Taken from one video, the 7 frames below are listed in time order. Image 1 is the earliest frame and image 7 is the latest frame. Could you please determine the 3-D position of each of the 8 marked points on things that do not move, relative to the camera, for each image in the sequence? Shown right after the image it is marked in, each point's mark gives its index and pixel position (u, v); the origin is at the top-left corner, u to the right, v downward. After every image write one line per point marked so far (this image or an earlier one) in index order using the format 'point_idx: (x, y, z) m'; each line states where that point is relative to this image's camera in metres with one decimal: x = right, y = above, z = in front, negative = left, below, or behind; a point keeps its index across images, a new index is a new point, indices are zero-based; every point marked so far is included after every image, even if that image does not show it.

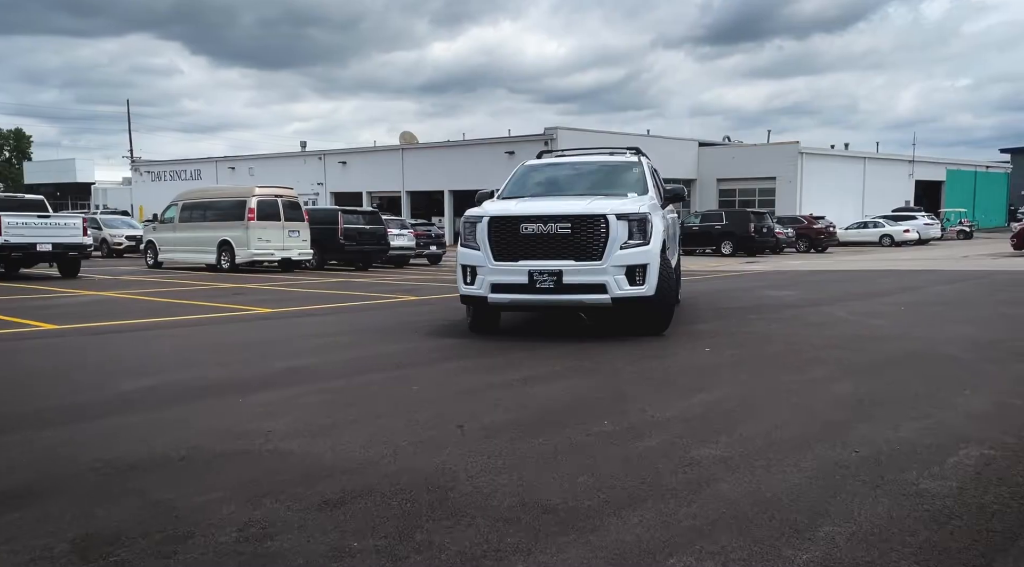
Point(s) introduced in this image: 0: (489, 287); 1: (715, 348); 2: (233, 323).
0: (-0.2, 0.0, +9.0) m
1: (+2.1, -0.7, +8.5) m
2: (-4.0, -0.5, +11.5) m
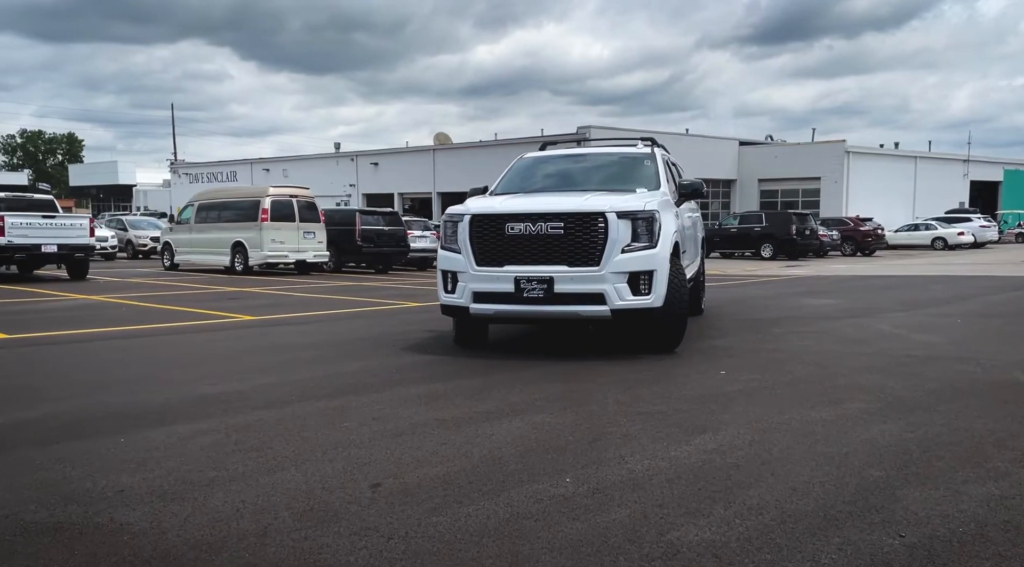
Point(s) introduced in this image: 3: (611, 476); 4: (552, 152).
0: (-0.4, -0.1, +7.8) m
1: (+1.9, -0.8, +7.1) m
2: (-4.1, -0.6, +10.5) m
3: (+0.5, -1.0, +4.2) m
4: (+0.7, +1.8, +10.5) m
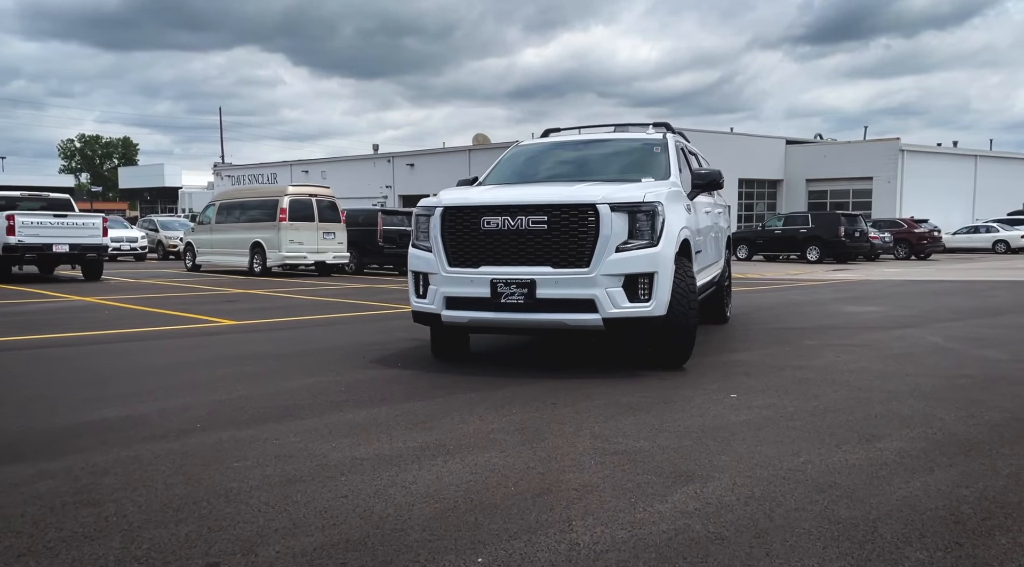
0: (-0.6, -0.2, +6.7) m
1: (+1.7, -0.8, +5.9) m
2: (-4.1, -0.6, +9.7) m
3: (+0.1, -1.0, +3.0) m
4: (+0.6, +1.7, +9.4) m
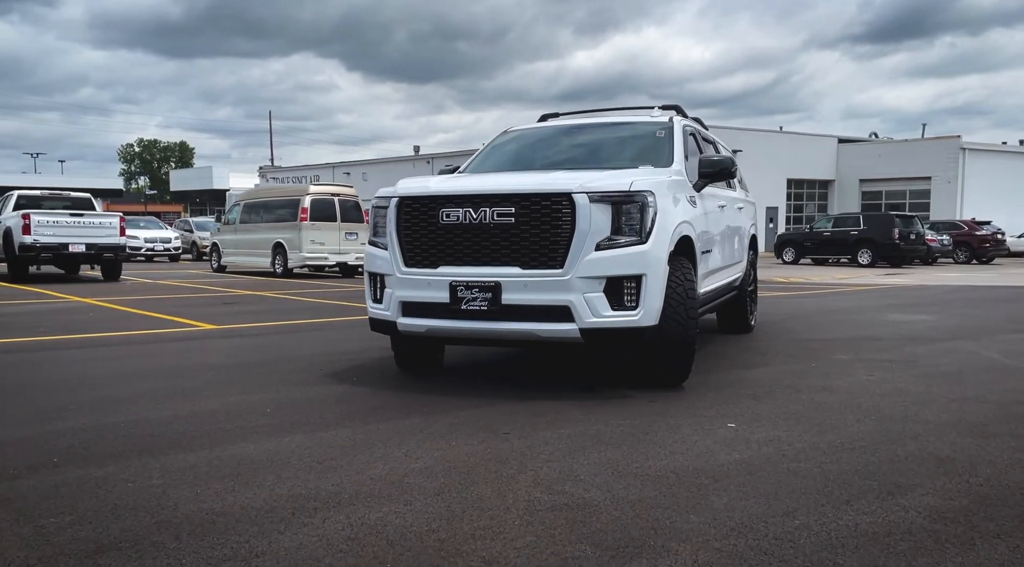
0: (-0.8, -0.2, +5.8) m
1: (+1.4, -0.9, +4.9) m
2: (-4.1, -0.6, +8.9) m
3: (-0.4, -1.0, +2.1) m
4: (+0.6, +1.7, +8.4) m
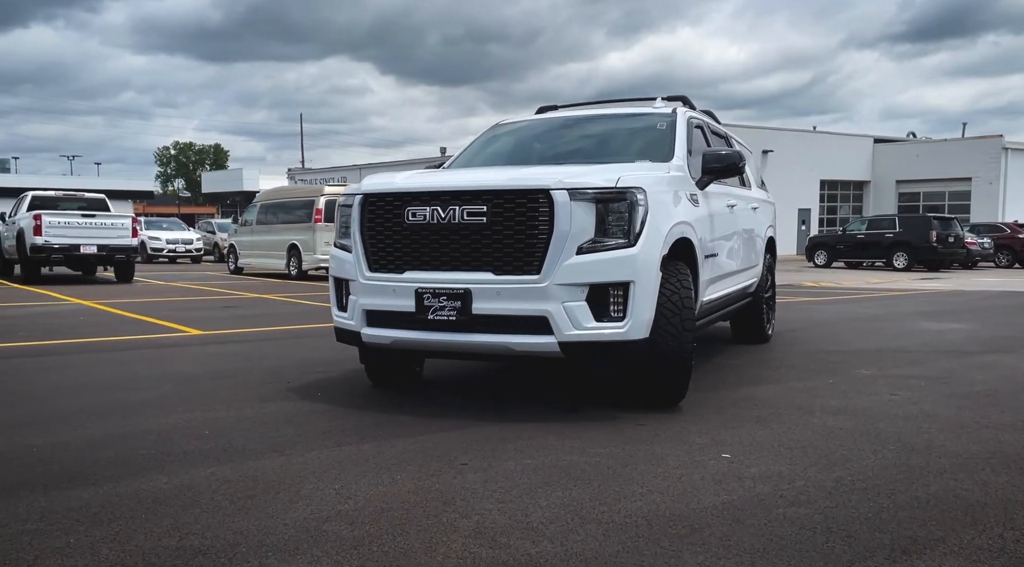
0: (-1.0, -0.2, +5.3) m
1: (+1.2, -0.9, +4.2) m
2: (-4.2, -0.7, +8.5) m
3: (-0.7, -1.1, +1.5) m
4: (+0.5, +1.7, +7.8) m
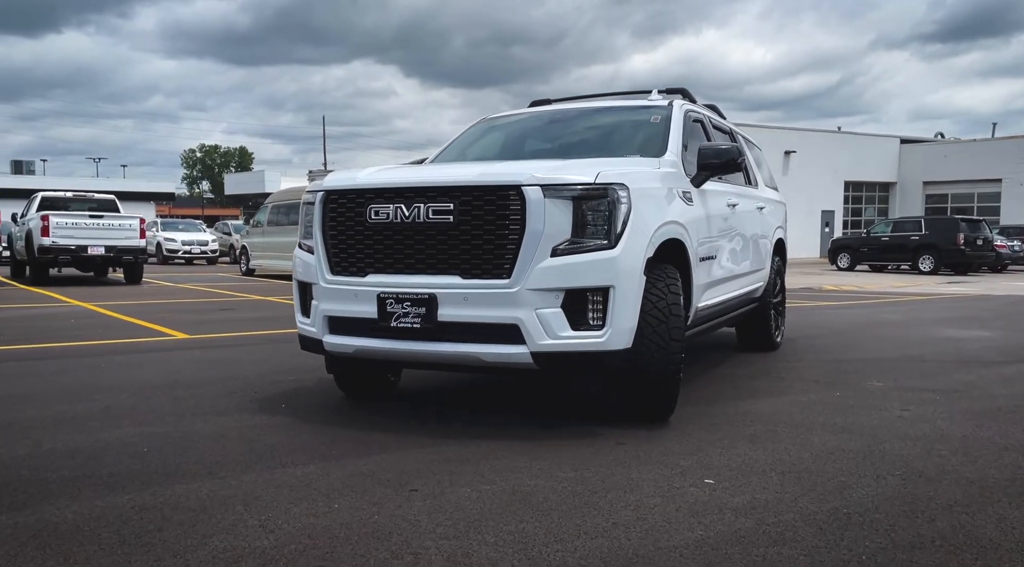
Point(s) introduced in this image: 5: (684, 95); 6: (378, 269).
0: (-1.1, -0.2, +4.9) m
1: (+1.0, -0.9, +3.8) m
2: (-4.2, -0.7, +8.2) m
3: (-0.9, -1.1, +1.1) m
4: (+0.4, +1.6, +7.4) m
5: (+1.5, +1.6, +6.8) m
6: (-0.8, +0.1, +4.7) m
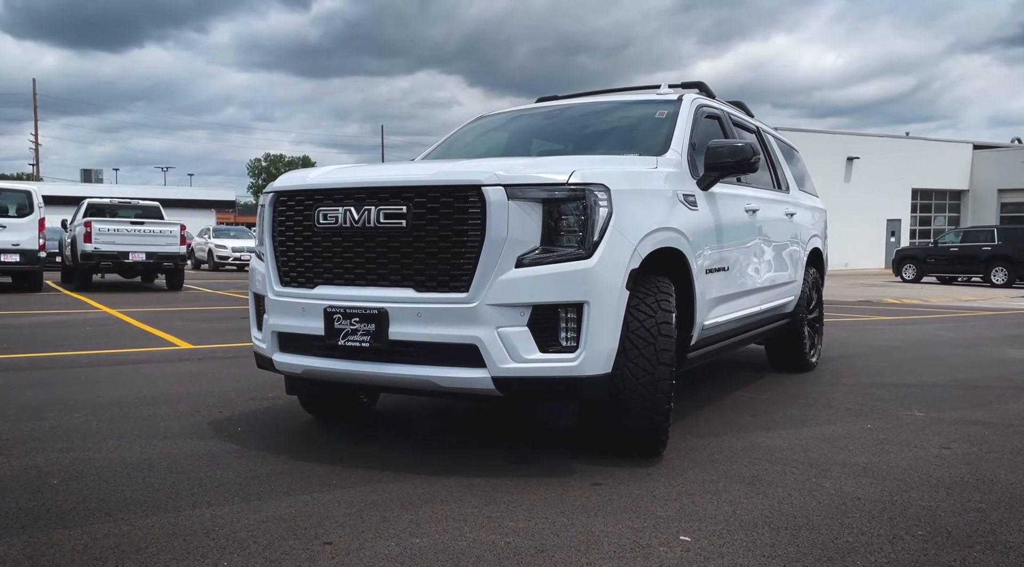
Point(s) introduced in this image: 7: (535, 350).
0: (-1.3, -0.3, +4.4) m
1: (+0.8, -1.0, +3.2) m
2: (-4.2, -0.8, +8.0) m
3: (-1.4, -1.1, +0.7) m
4: (+0.5, +1.5, +6.8) m
5: (+1.5, +1.5, +6.2) m
6: (-1.0, 0.0, +4.2) m
7: (+0.1, -0.3, +3.8) m
